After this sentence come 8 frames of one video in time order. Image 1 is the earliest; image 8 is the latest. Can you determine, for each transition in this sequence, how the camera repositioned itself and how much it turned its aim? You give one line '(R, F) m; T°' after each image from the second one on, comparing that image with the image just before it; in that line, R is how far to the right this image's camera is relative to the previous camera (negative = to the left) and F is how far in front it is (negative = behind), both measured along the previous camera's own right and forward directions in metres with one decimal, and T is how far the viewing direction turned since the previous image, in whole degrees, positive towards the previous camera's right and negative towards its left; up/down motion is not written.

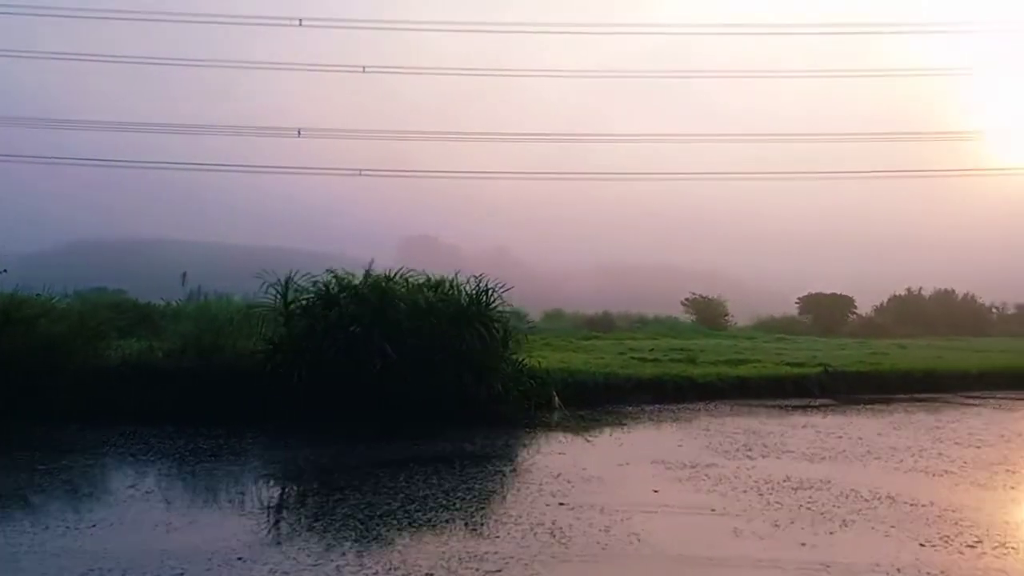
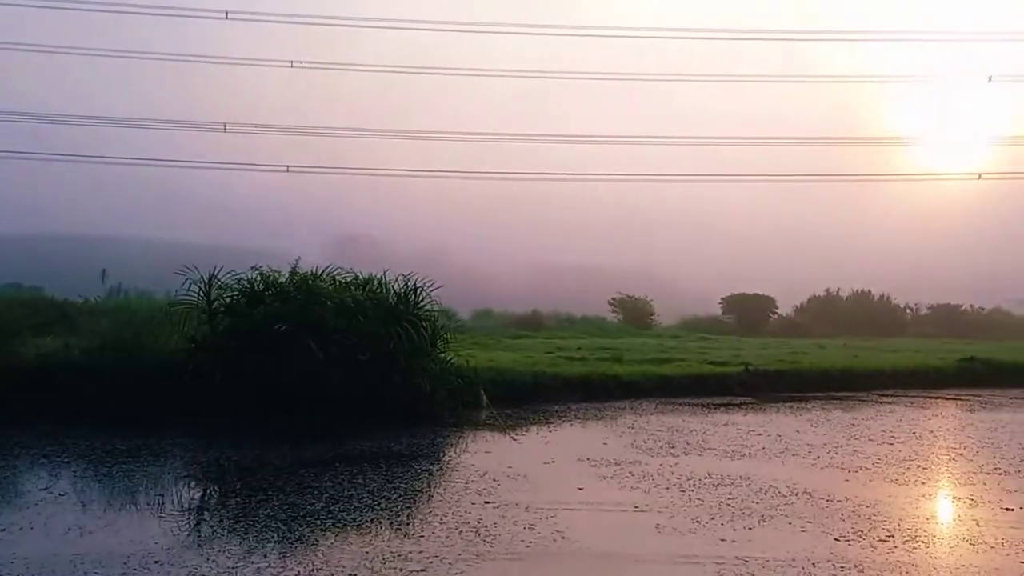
(+0.1, 0.0) m; +4°
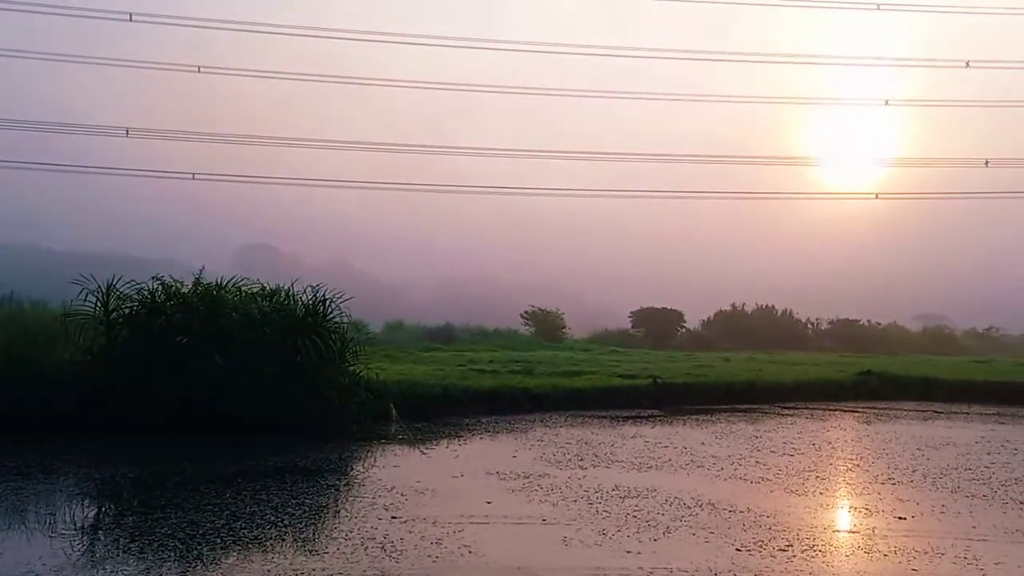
(+0.1, 0.0) m; +5°
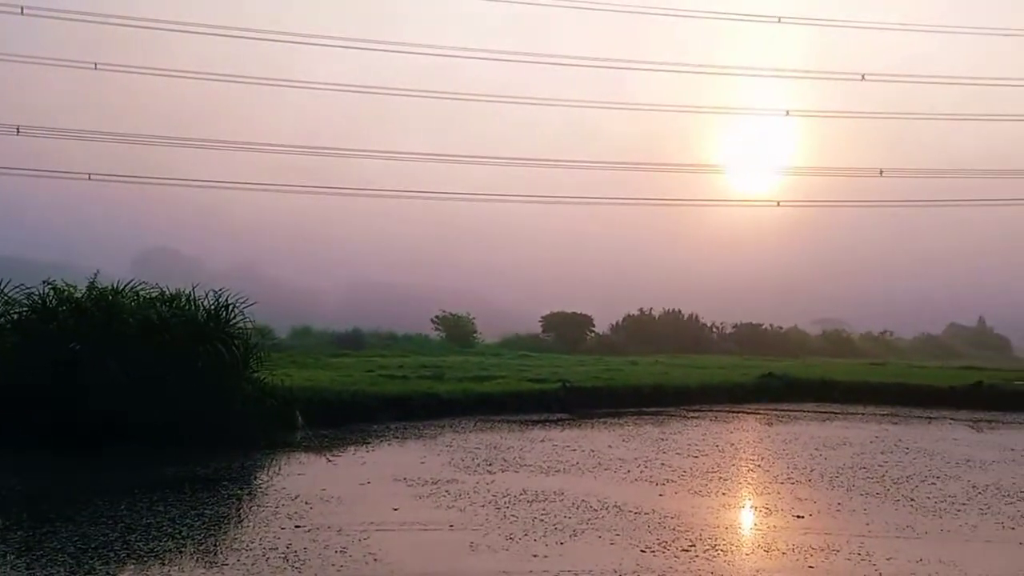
(+0.1, 0.0) m; +5°
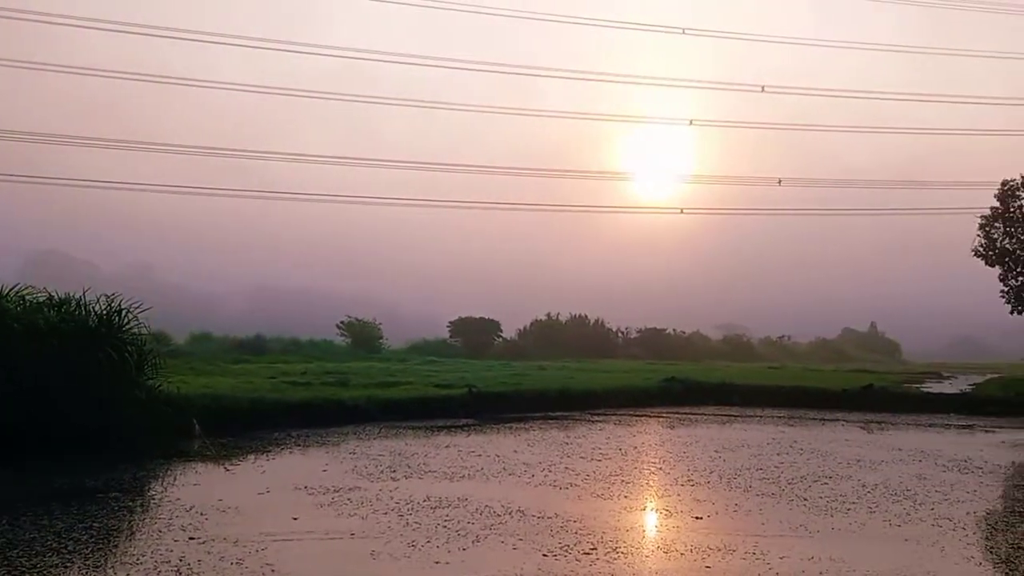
(+0.1, 0.0) m; +5°
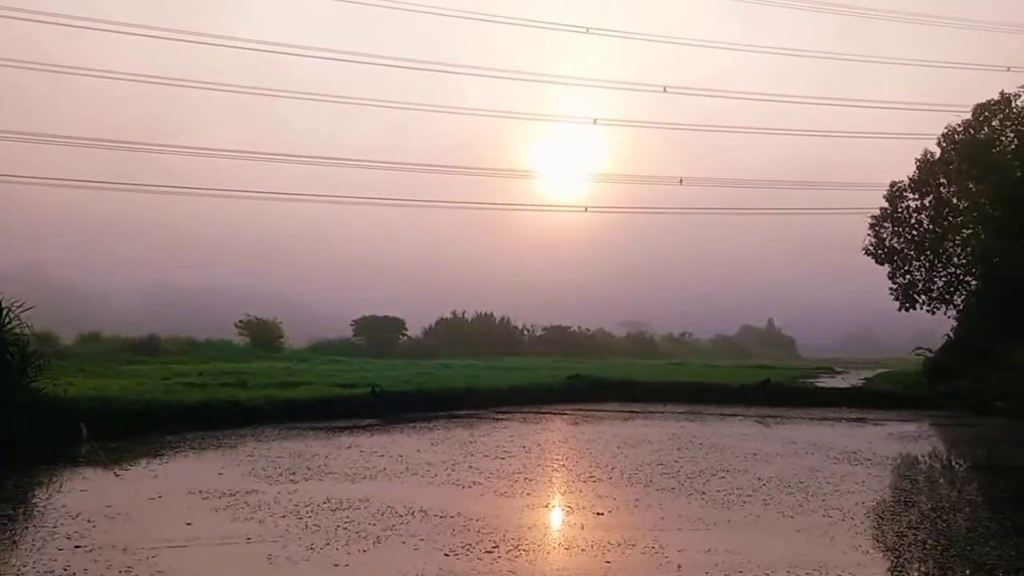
(+0.8, -3.0) m; -15°
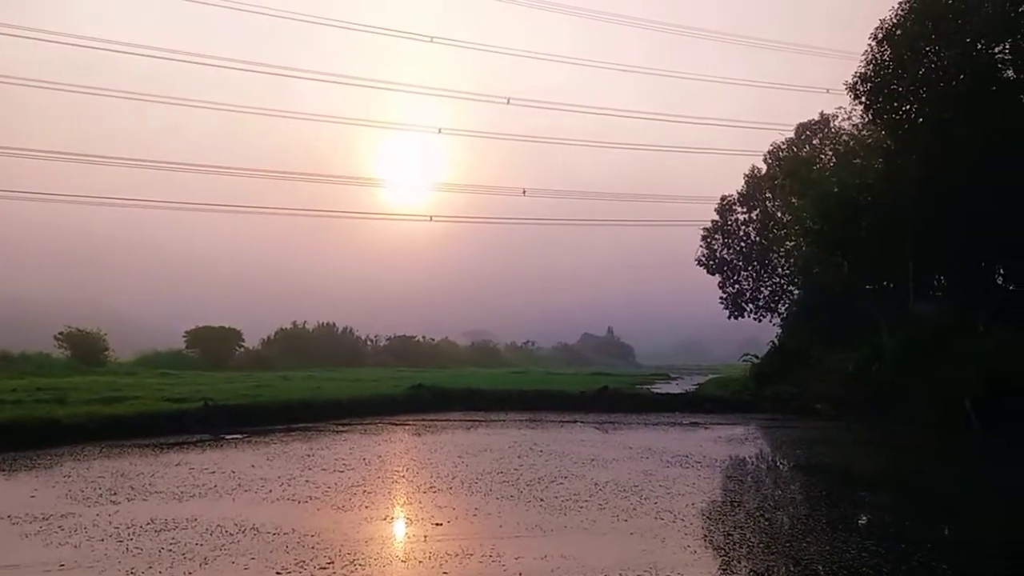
(+0.4, +0.1) m; +9°
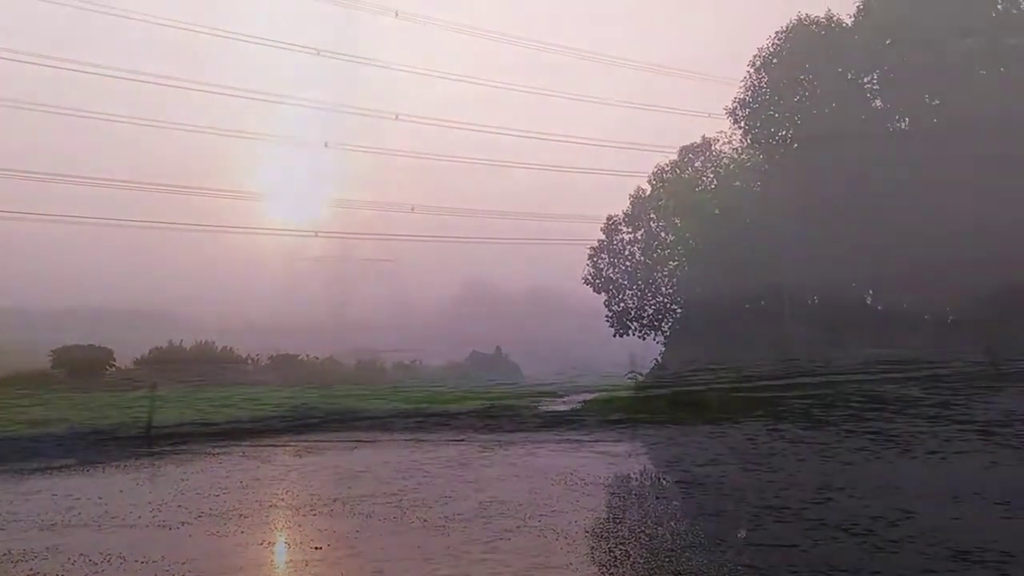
(+0.2, +0.1) m; +6°
